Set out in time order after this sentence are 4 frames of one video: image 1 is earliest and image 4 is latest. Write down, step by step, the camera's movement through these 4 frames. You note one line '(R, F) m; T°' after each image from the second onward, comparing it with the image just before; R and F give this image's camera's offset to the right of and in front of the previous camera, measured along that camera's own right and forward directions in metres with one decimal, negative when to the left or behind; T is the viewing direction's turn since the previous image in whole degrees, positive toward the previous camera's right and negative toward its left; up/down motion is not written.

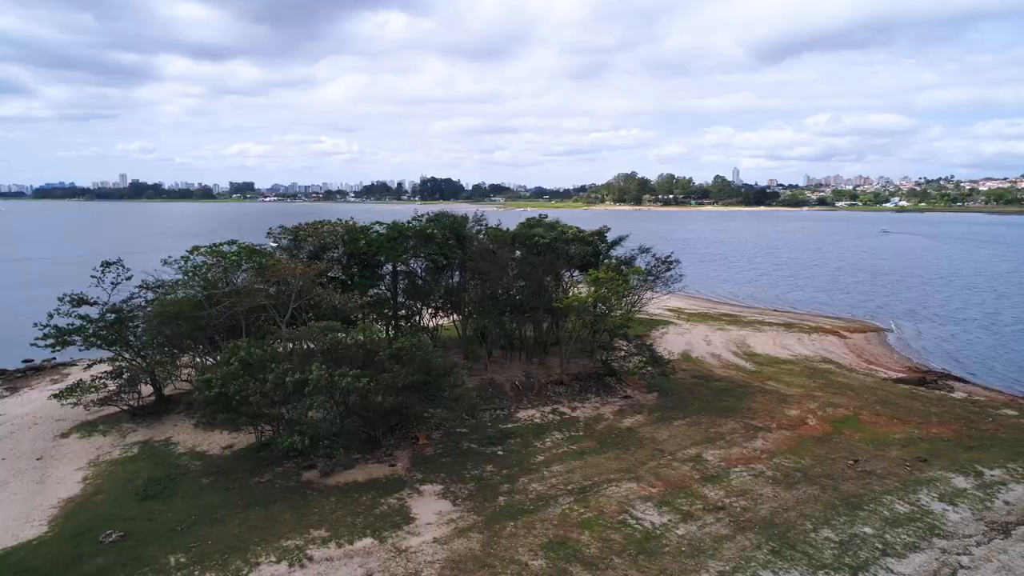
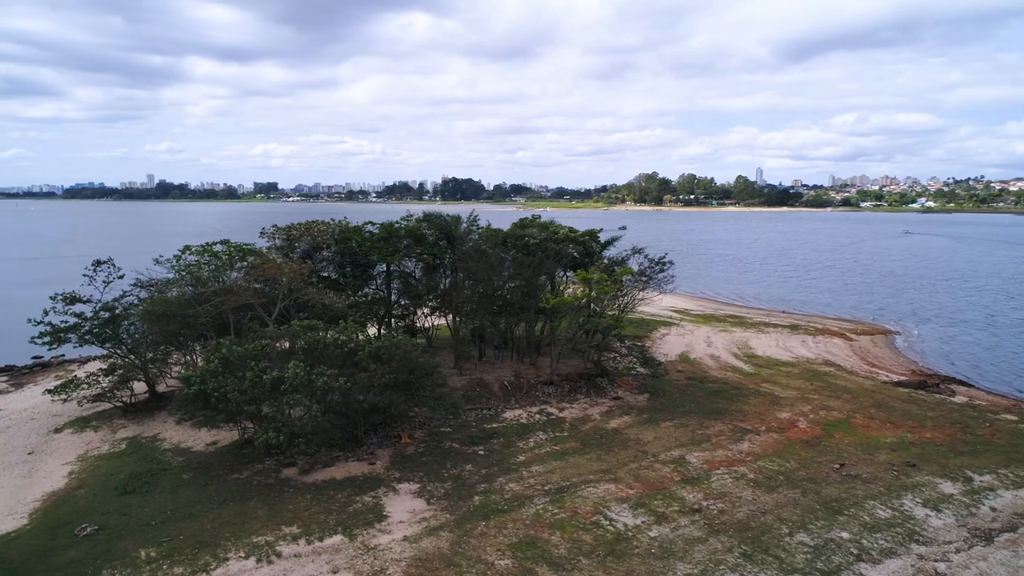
(+0.9, 0.0) m; -2°
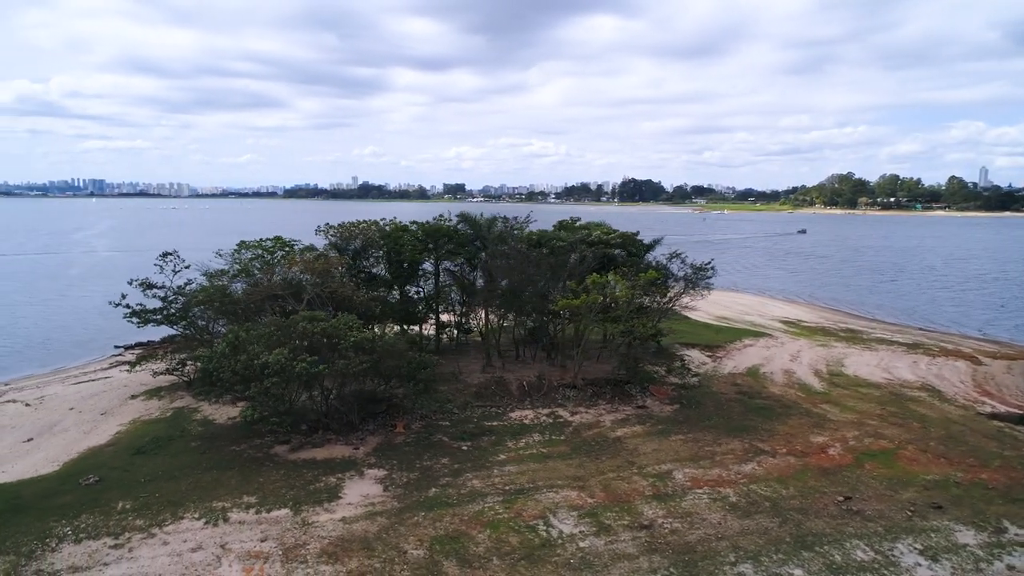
(+4.2, +0.4) m; -14°
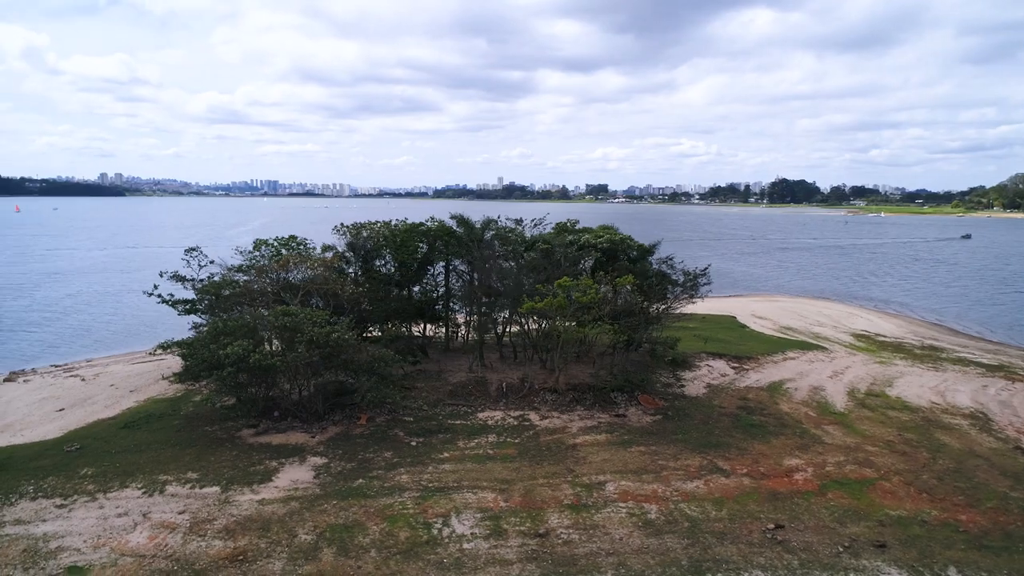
(+4.4, +0.3) m; -11°
